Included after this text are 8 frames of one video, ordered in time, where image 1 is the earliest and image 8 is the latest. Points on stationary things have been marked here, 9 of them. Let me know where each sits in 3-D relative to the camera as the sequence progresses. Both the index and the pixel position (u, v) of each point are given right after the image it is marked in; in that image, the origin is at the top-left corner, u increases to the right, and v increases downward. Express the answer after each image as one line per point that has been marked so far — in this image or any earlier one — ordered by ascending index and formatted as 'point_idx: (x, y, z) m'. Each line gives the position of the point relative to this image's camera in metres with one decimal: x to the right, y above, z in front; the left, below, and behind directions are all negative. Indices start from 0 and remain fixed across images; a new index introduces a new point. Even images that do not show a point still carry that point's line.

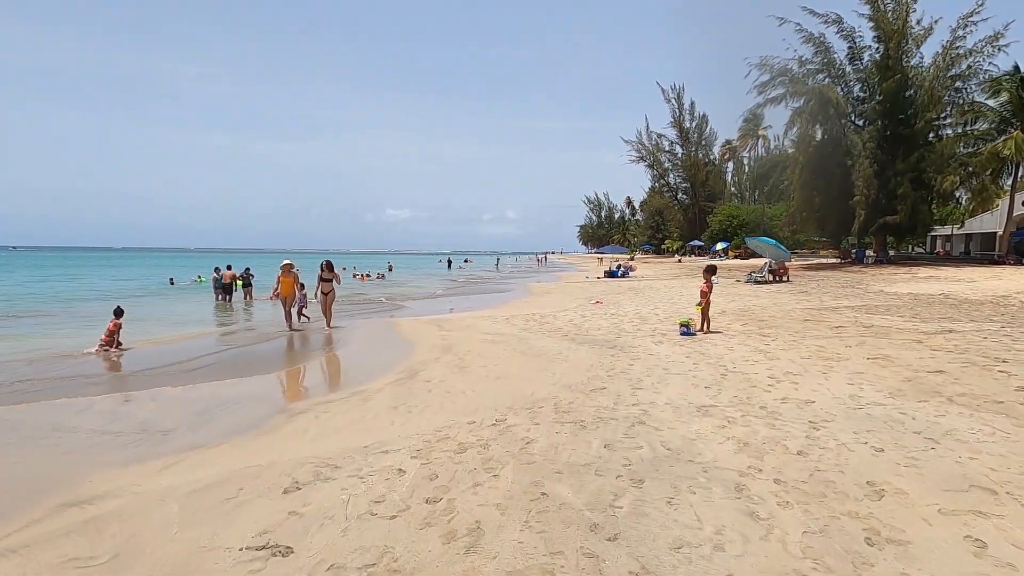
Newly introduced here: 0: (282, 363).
0: (-4.1, -1.4, +9.4) m
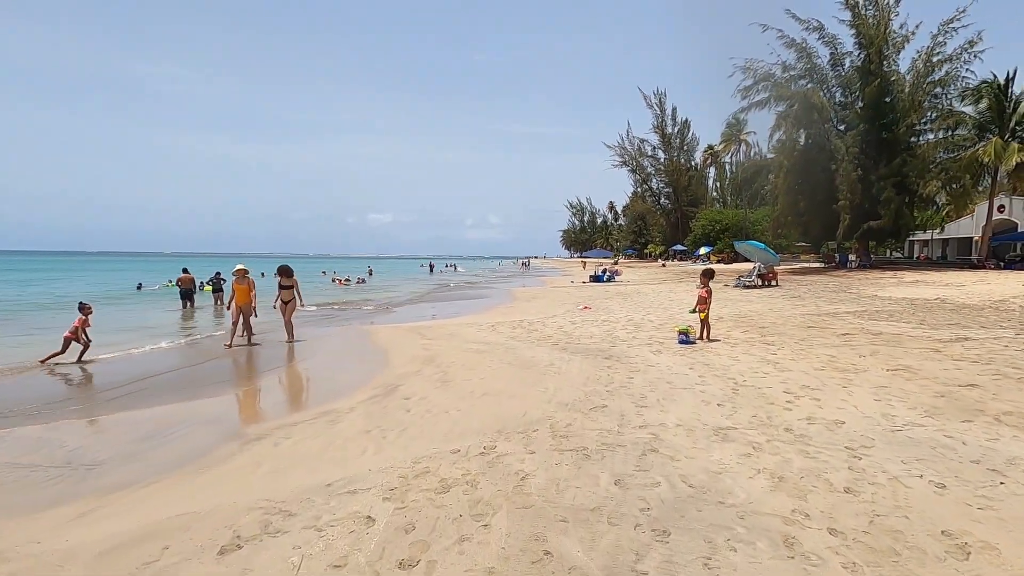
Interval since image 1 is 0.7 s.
0: (-4.3, -1.5, +8.5) m
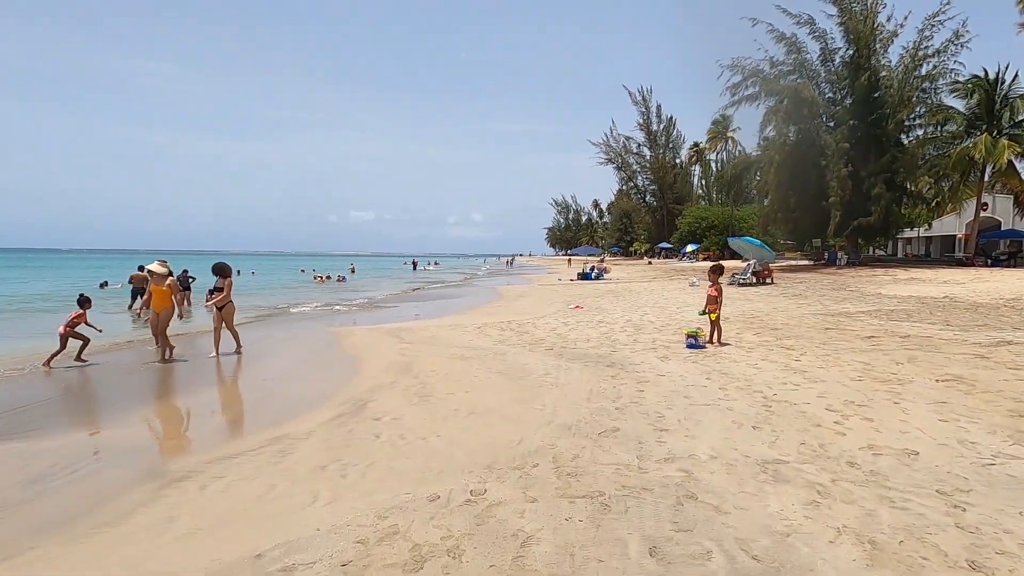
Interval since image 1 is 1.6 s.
0: (-4.4, -1.4, +7.2) m
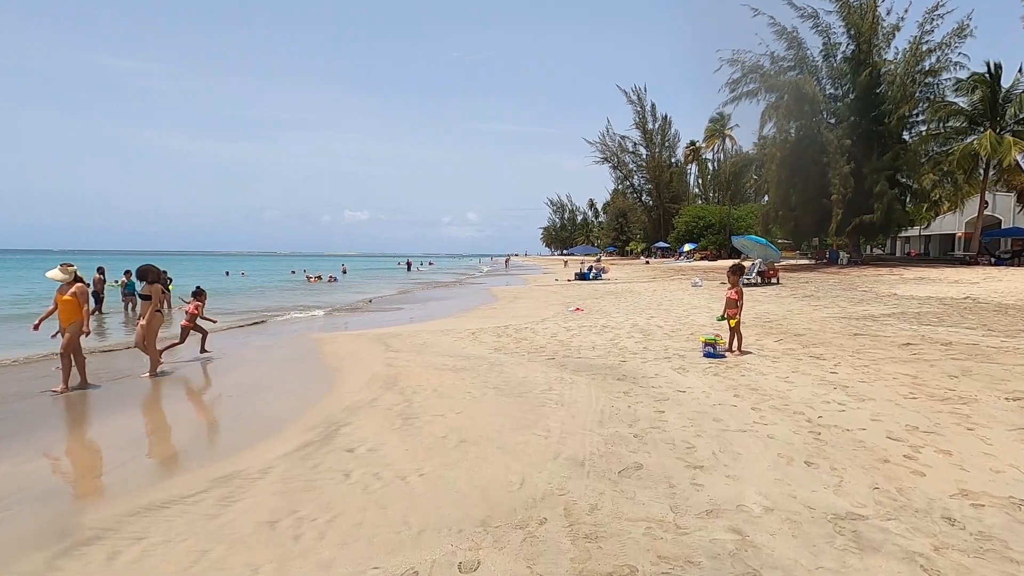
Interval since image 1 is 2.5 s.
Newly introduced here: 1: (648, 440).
0: (-4.4, -1.5, +6.2) m
1: (+1.2, -1.4, +4.9) m
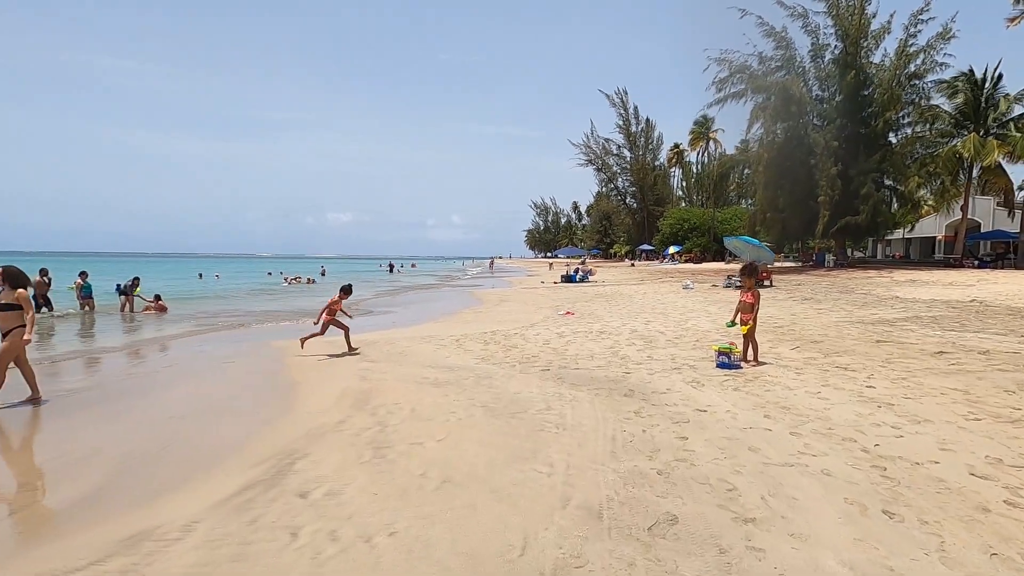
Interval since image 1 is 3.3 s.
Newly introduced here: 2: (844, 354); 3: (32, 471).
0: (-4.5, -1.5, +5.1) m
1: (+1.2, -1.4, +3.9) m
2: (+4.8, -1.0, +7.8) m
3: (-4.3, -1.6, +4.9) m
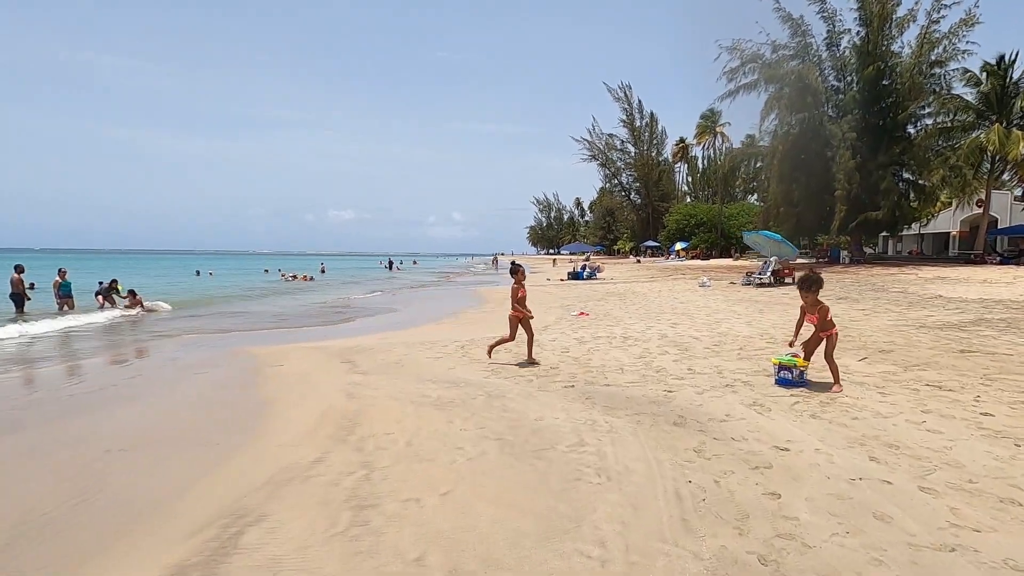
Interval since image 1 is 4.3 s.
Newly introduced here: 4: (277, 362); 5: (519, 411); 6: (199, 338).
0: (-4.3, -1.6, +3.9) m
1: (+1.4, -1.4, +2.7) m
2: (+5.0, -1.0, +6.5) m
3: (-4.1, -1.6, +3.6) m
4: (-4.0, -1.2, +9.3) m
5: (+0.1, -1.3, +5.6) m
6: (-7.6, -1.2, +13.0) m
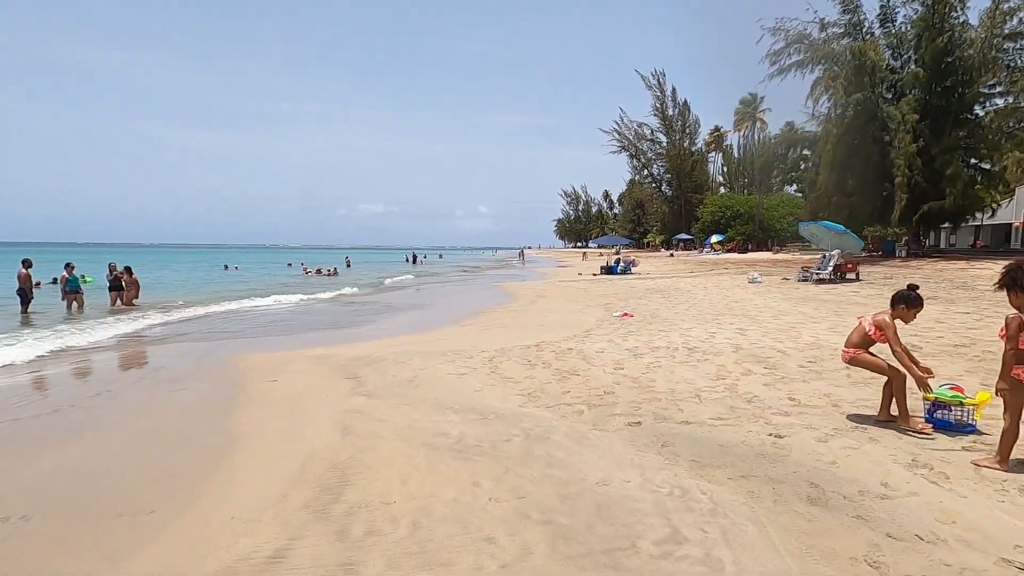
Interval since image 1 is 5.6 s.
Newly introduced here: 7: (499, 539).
0: (-4.0, -1.6, +2.5) m
1: (+1.6, -1.5, +1.0) m
2: (+5.4, -1.0, +4.7) m
3: (-3.8, -1.6, +2.2) m
4: (-3.4, -1.2, +7.8) m
5: (+0.4, -1.3, +4.0) m
6: (-6.9, -1.2, +11.8) m
7: (-0.1, -1.4, +3.1) m
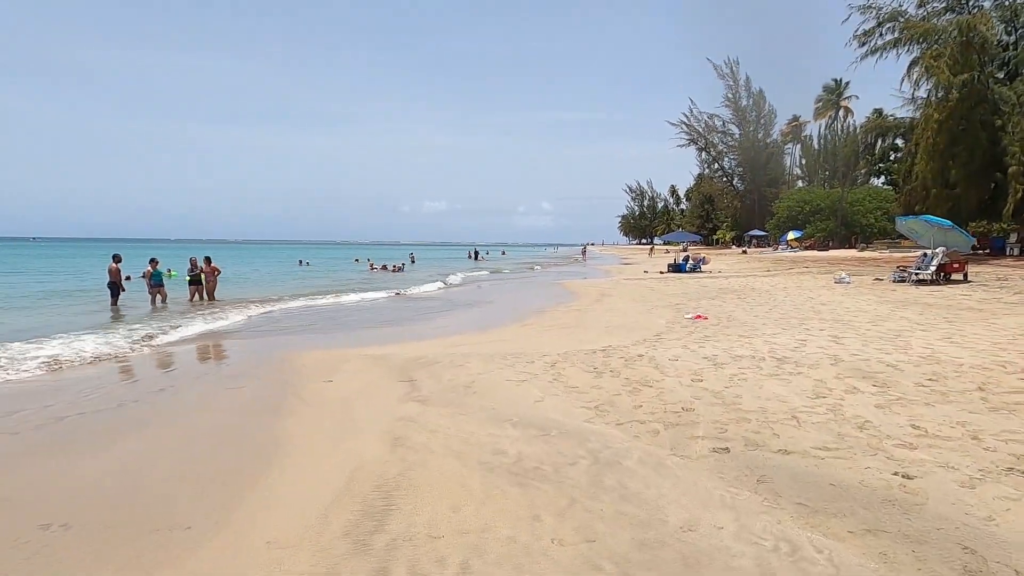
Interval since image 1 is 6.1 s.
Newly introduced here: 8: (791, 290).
0: (-3.7, -1.6, +2.4) m
1: (+1.7, -1.6, +0.3) m
2: (+5.9, -1.1, +3.5) m
3: (-3.6, -1.6, +2.1) m
4: (-2.5, -1.2, +7.6) m
5: (+0.9, -1.4, +3.4) m
6: (-5.5, -1.1, +12.0) m
7: (+0.2, -1.5, +2.5) m
8: (+9.2, 0.0, +17.7) m
